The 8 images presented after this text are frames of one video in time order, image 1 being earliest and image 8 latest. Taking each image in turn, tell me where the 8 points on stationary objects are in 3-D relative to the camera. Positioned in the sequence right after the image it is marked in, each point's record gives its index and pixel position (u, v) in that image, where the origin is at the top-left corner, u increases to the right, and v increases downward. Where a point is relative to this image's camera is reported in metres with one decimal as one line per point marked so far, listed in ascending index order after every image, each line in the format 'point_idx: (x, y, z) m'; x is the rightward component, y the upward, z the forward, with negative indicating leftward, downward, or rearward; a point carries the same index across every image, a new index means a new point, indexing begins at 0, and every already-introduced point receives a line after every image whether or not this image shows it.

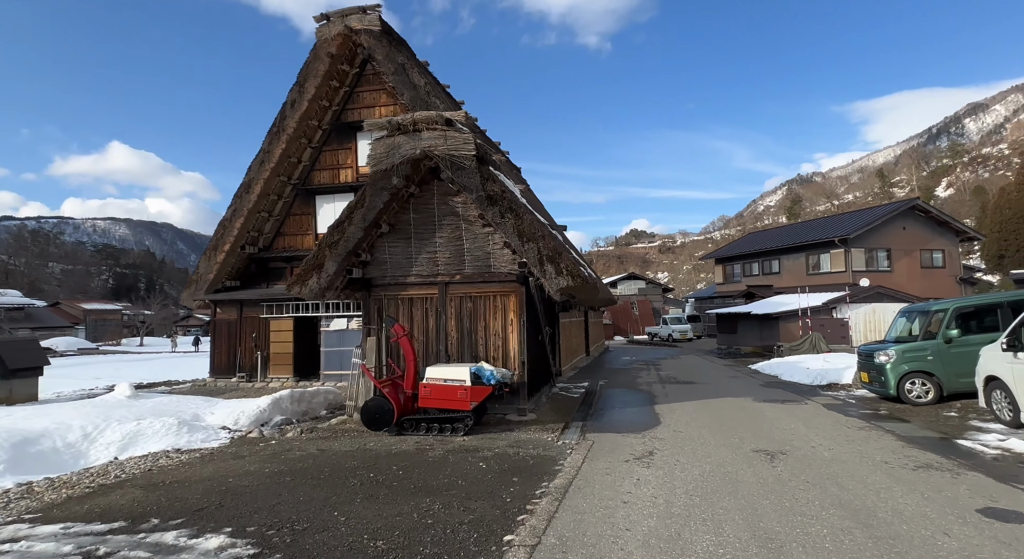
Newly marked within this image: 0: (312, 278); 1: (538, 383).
0: (-3.0, 0.0, +7.7) m
1: (+0.4, -1.7, +8.8) m
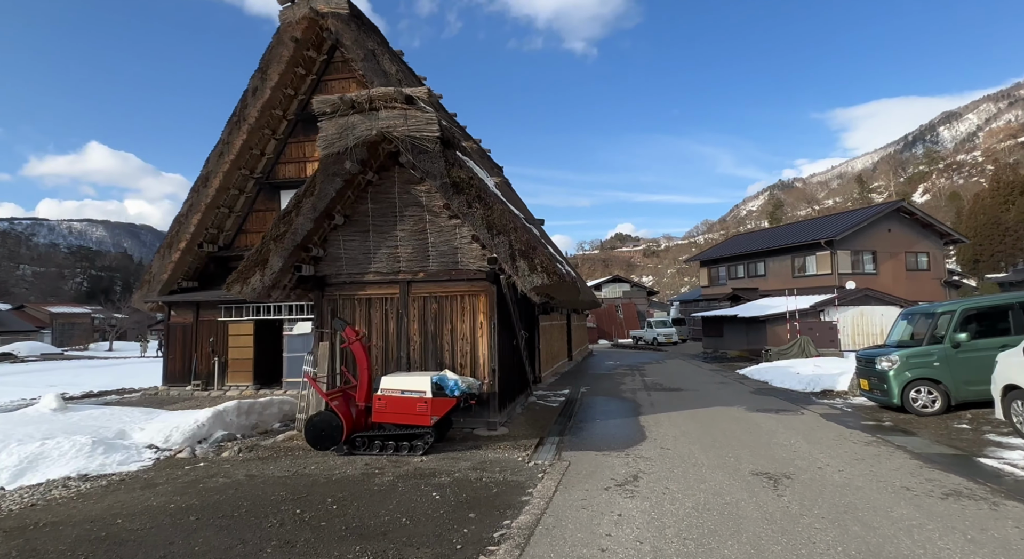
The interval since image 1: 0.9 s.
0: (-3.4, 0.0, +6.8) m
1: (-0.1, -1.7, +8.0) m
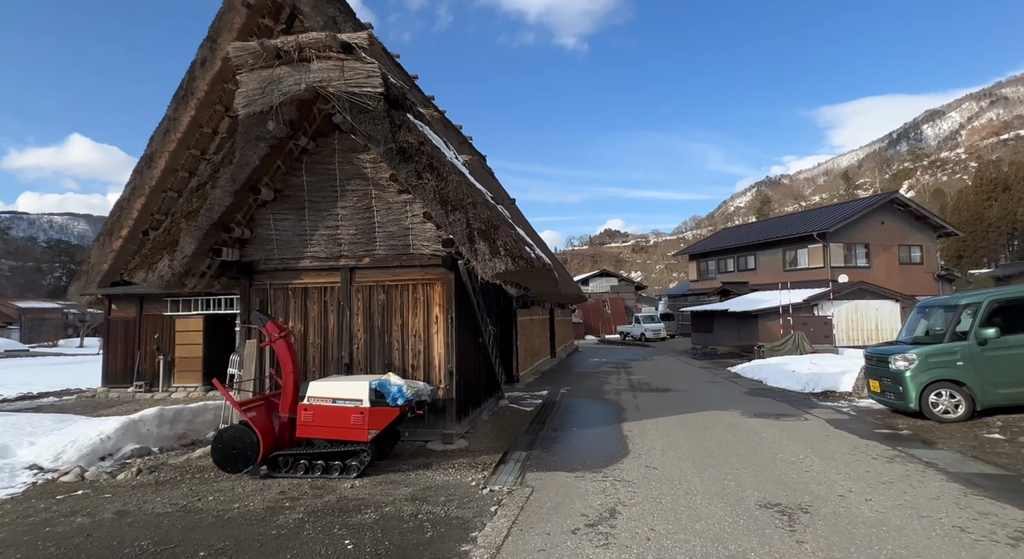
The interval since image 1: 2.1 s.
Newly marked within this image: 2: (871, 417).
0: (-3.9, +0.2, +5.7) m
1: (-0.5, -1.6, +6.9) m
2: (+5.3, -2.0, +7.6) m
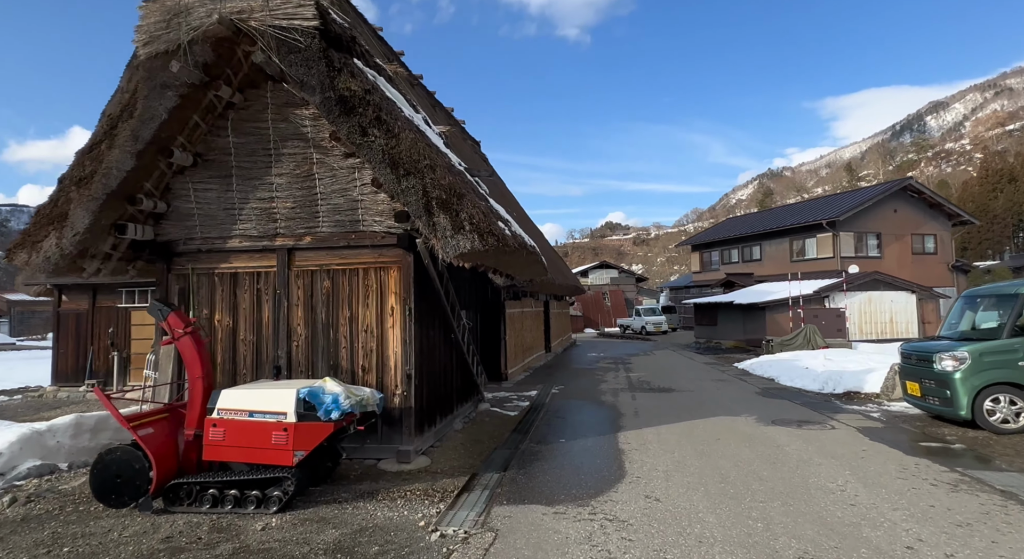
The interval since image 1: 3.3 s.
0: (-4.1, +0.4, +4.6) m
1: (-0.8, -1.4, +5.9) m
2: (+5.0, -1.8, +6.6) m
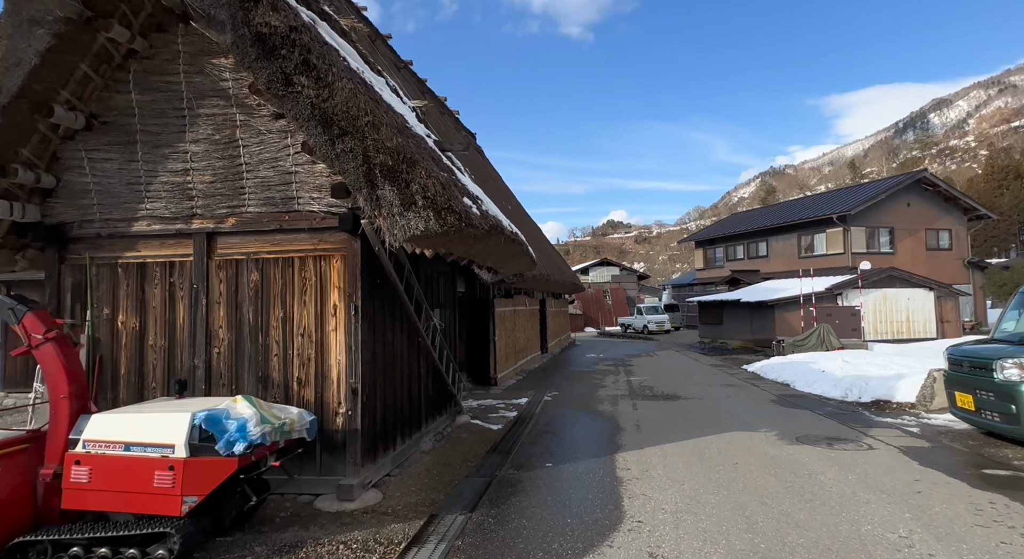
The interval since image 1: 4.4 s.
0: (-4.4, +0.4, +3.7) m
1: (-1.0, -1.3, +4.9) m
2: (+4.8, -1.8, +5.6) m
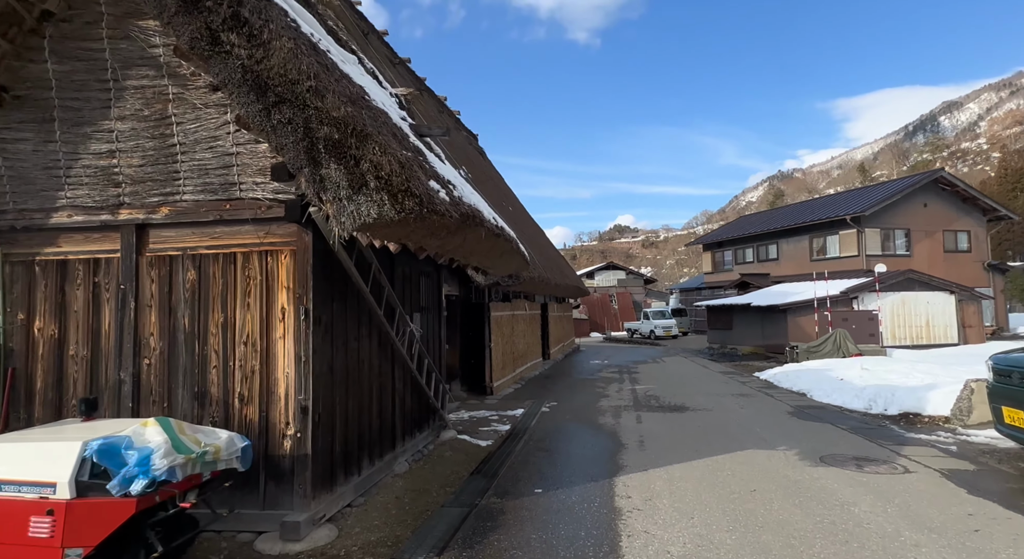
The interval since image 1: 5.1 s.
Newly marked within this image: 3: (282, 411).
0: (-4.5, +0.4, +3.1) m
1: (-1.2, -1.3, +4.3) m
2: (+4.7, -1.8, +4.9) m
3: (-1.5, -0.9, +3.4) m
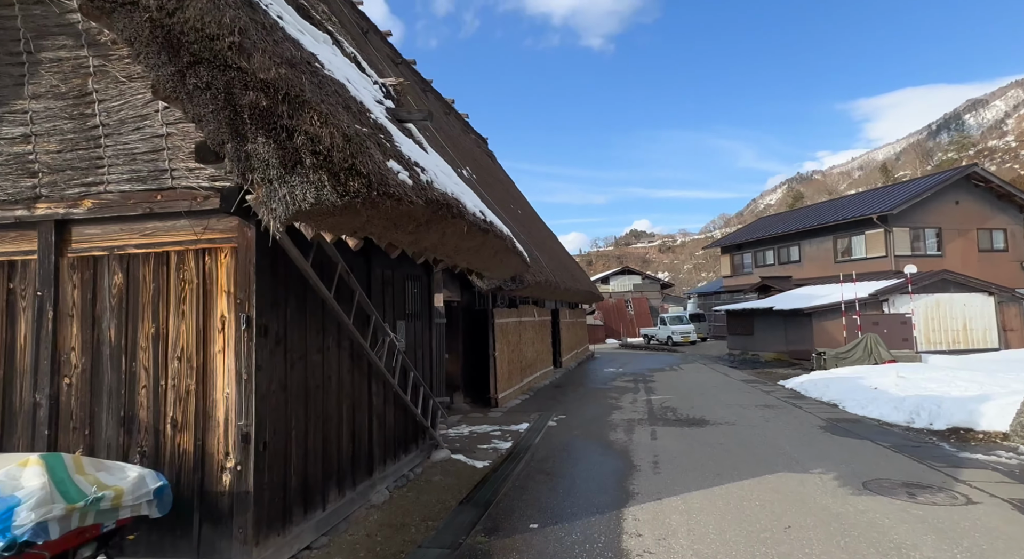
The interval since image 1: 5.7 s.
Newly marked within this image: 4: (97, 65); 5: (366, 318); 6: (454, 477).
0: (-4.7, +0.4, +2.7) m
1: (-1.2, -1.3, +3.7) m
2: (+4.6, -1.7, +4.1) m
3: (-1.6, -0.9, +2.9) m
4: (-2.4, +1.2, +2.9) m
5: (-1.1, -0.3, +4.1) m
6: (-0.6, -1.9, +5.1) m
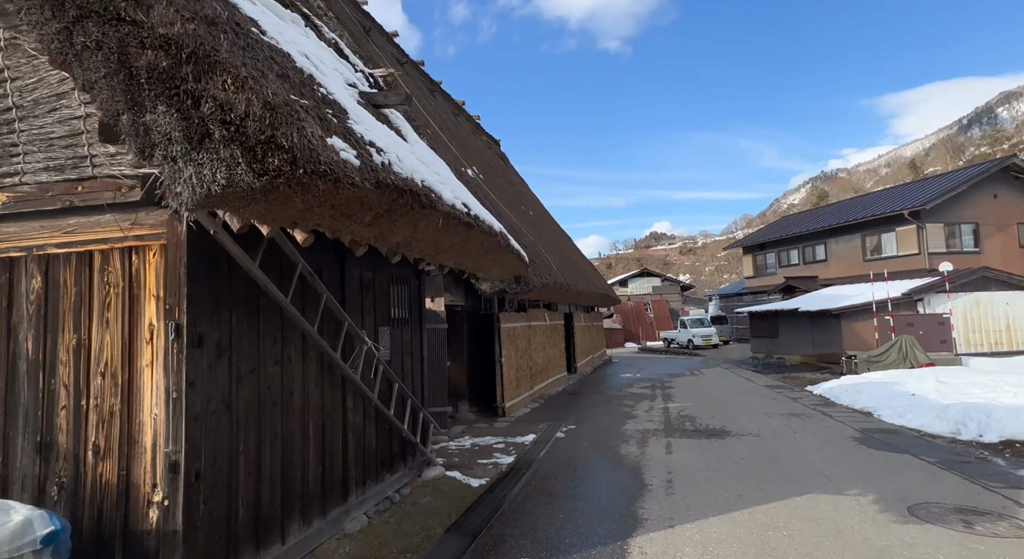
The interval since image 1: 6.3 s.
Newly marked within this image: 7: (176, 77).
0: (-4.8, +0.3, +2.4) m
1: (-1.3, -1.4, +3.3) m
2: (+4.6, -1.7, +3.5) m
3: (-1.7, -0.9, +2.5) m
4: (-2.5, +1.2, +2.6) m
5: (-1.2, -0.3, +3.7) m
6: (-0.6, -1.9, +4.6) m
7: (-1.2, +0.7, +1.9) m
